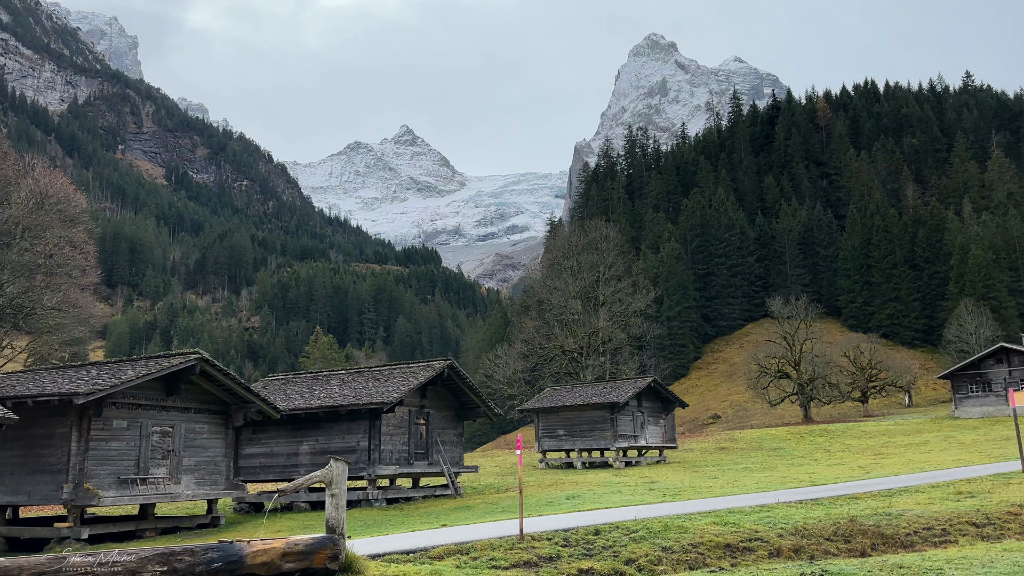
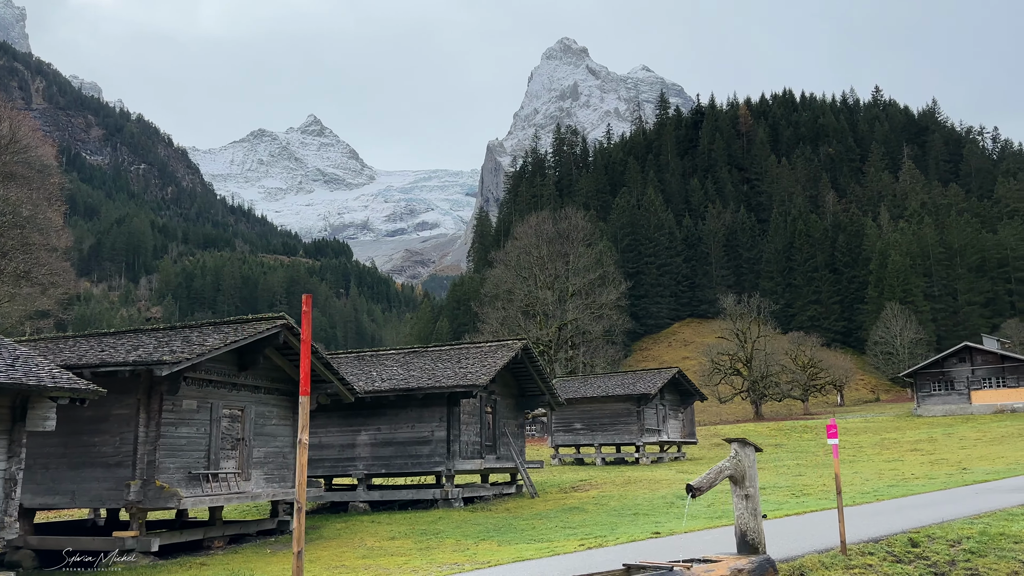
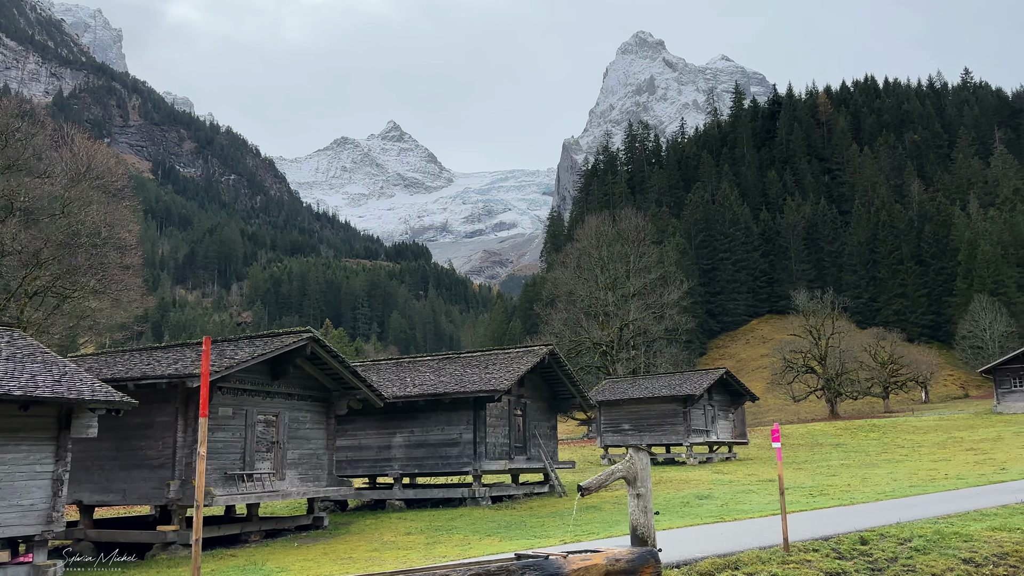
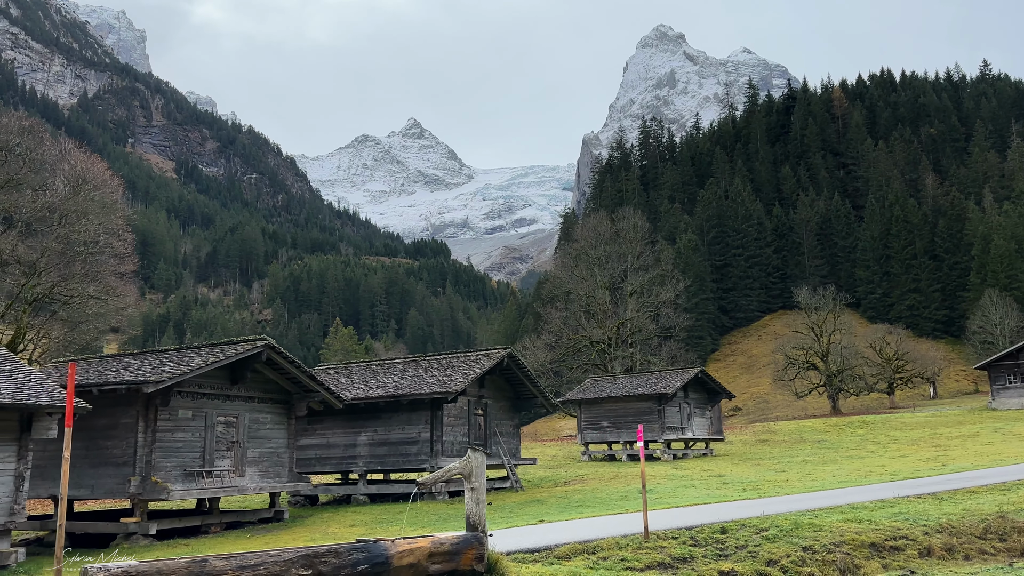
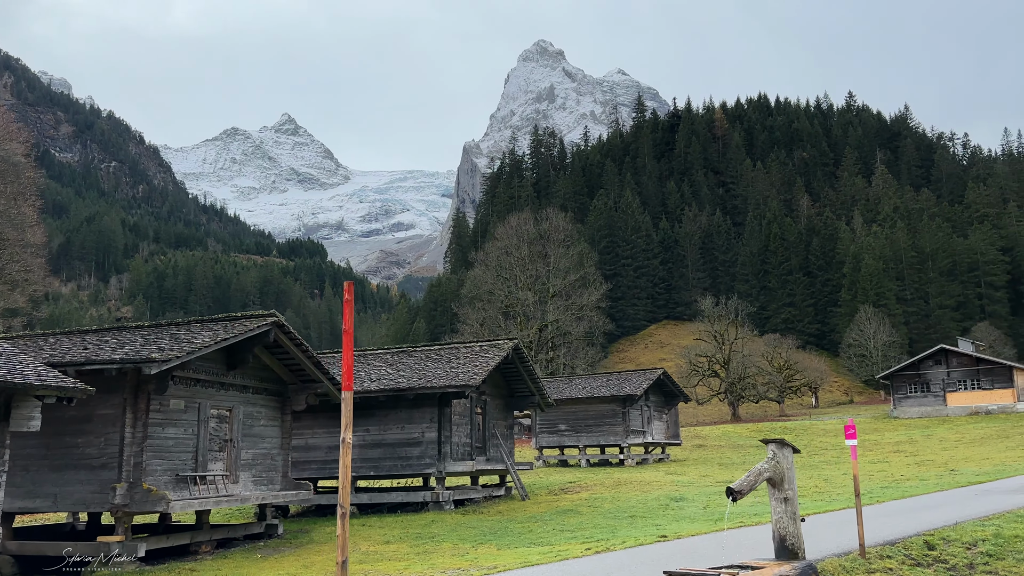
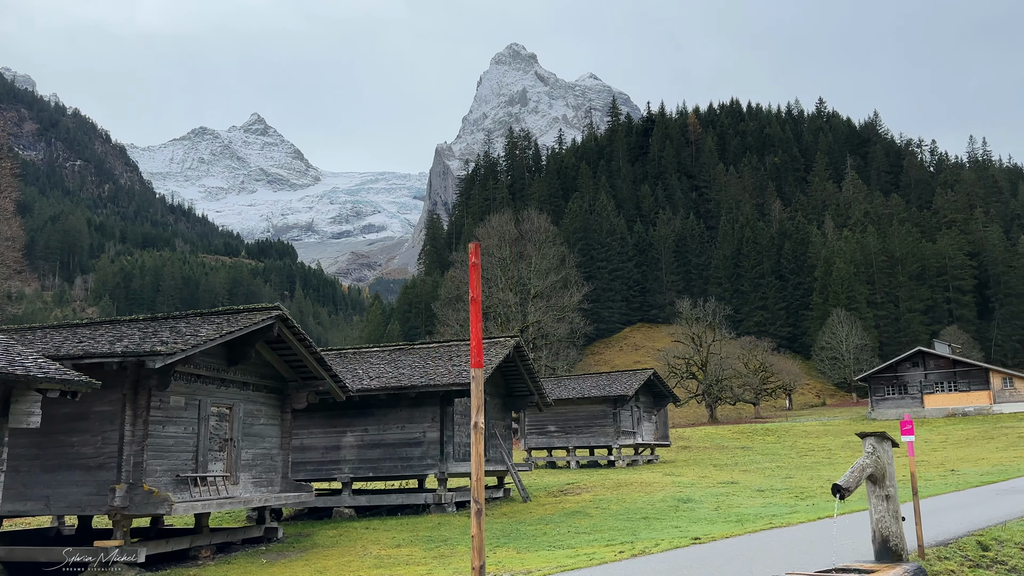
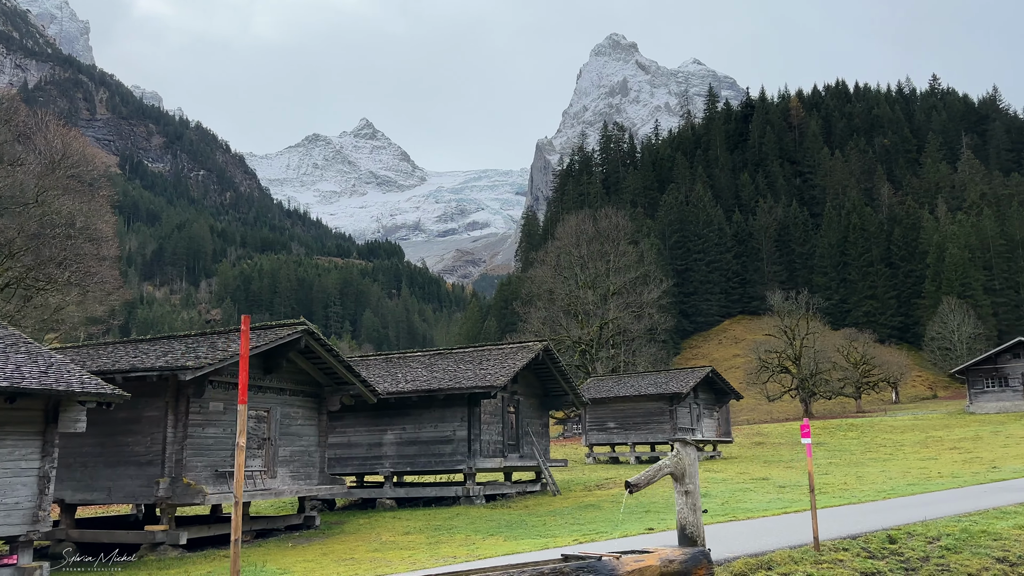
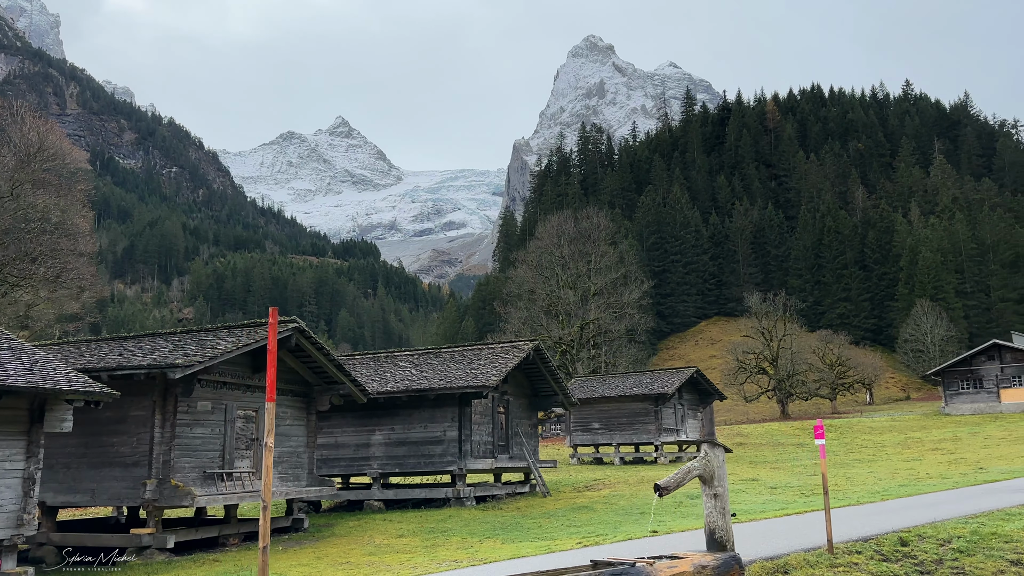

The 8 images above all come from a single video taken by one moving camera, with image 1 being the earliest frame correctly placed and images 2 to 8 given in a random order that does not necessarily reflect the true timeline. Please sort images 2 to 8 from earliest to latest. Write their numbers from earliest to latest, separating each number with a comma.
4, 3, 7, 8, 2, 5, 6
